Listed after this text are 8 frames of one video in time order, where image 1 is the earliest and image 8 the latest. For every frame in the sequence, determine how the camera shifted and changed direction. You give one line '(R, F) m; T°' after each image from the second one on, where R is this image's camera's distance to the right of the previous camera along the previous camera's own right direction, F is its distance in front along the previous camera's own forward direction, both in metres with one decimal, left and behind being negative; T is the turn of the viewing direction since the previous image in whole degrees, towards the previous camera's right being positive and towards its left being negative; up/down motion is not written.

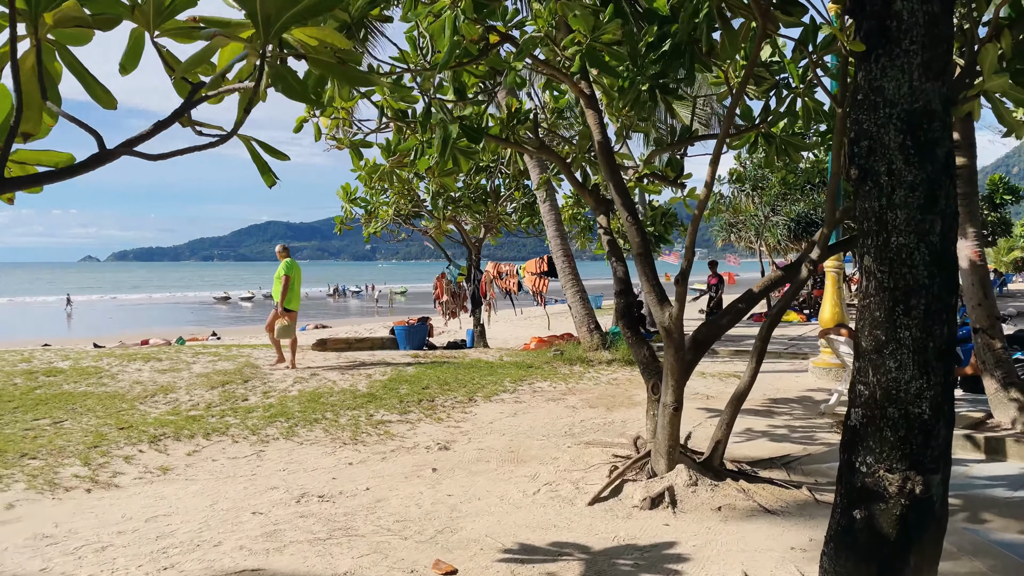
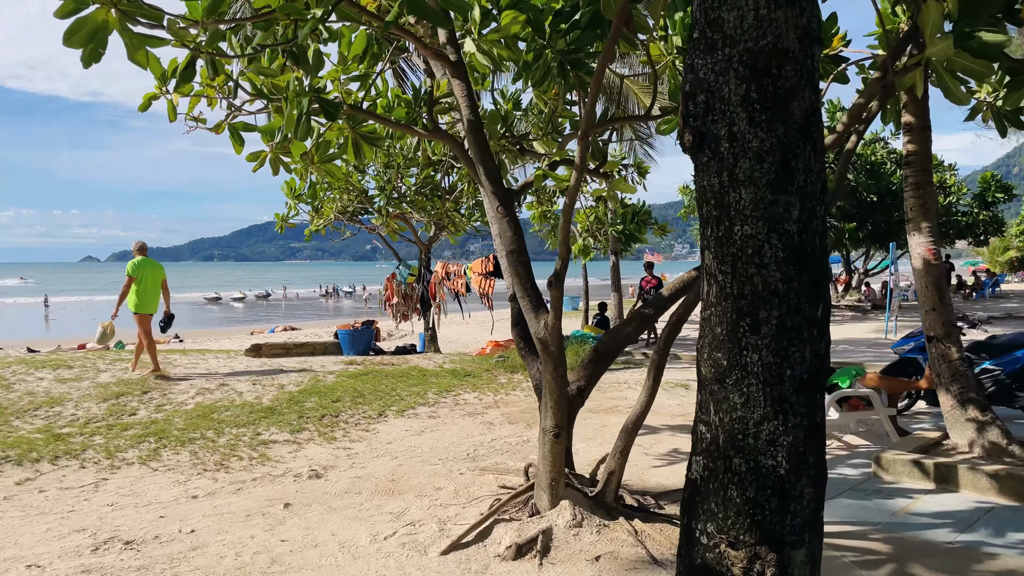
(+0.8, +0.8) m; 0°
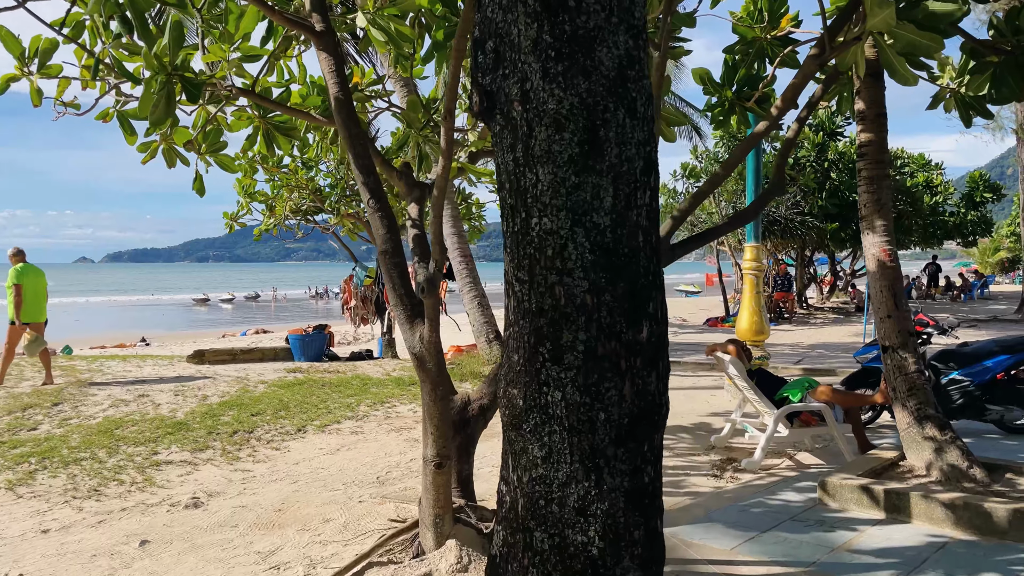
(+0.6, +0.5) m; 0°
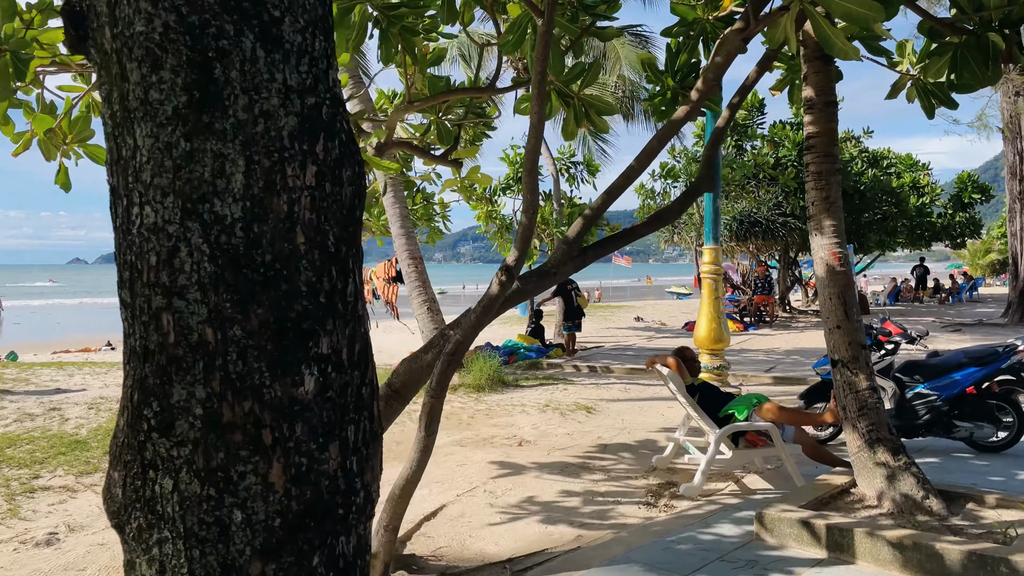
(+0.5, +0.5) m; 0°
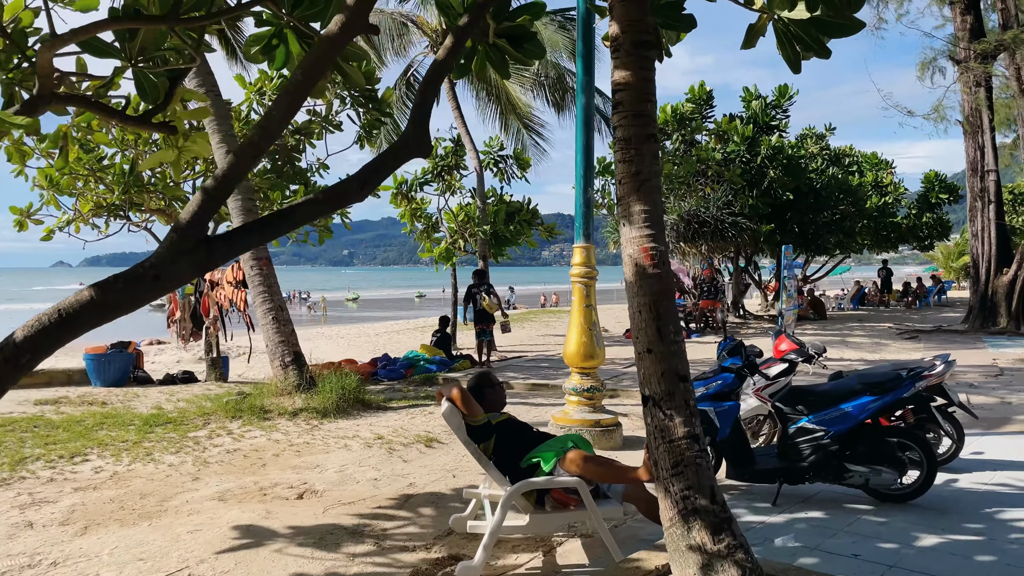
(+1.3, +1.3) m; +1°
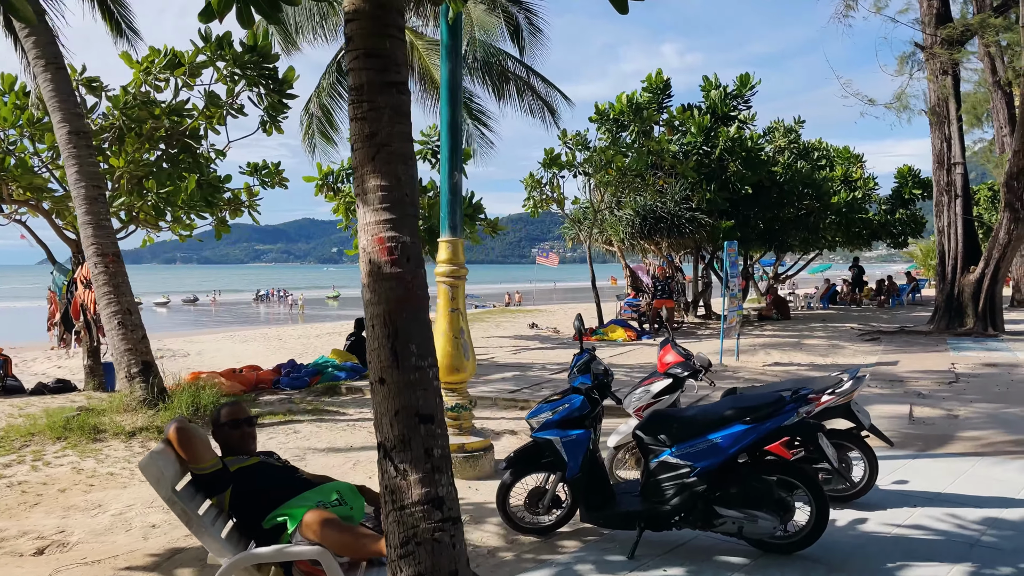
(+1.0, +0.9) m; +1°
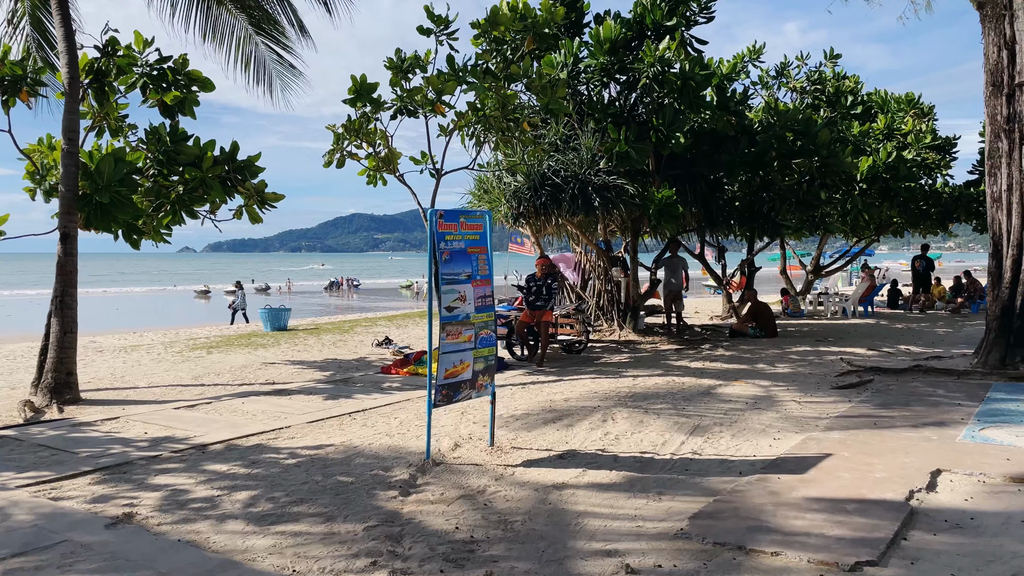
(+4.5, +5.6) m; -8°
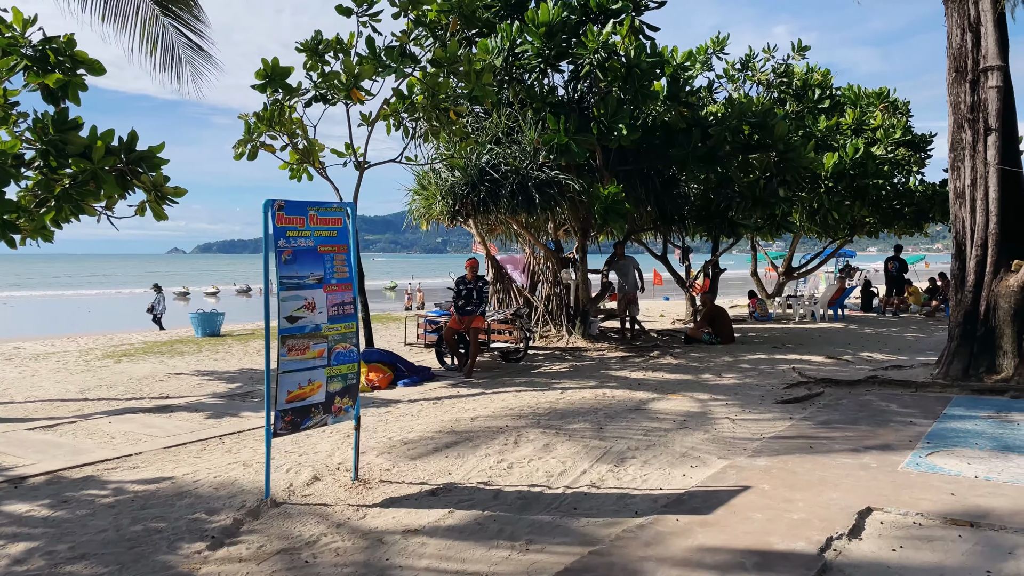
(+0.8, +0.8) m; +1°
